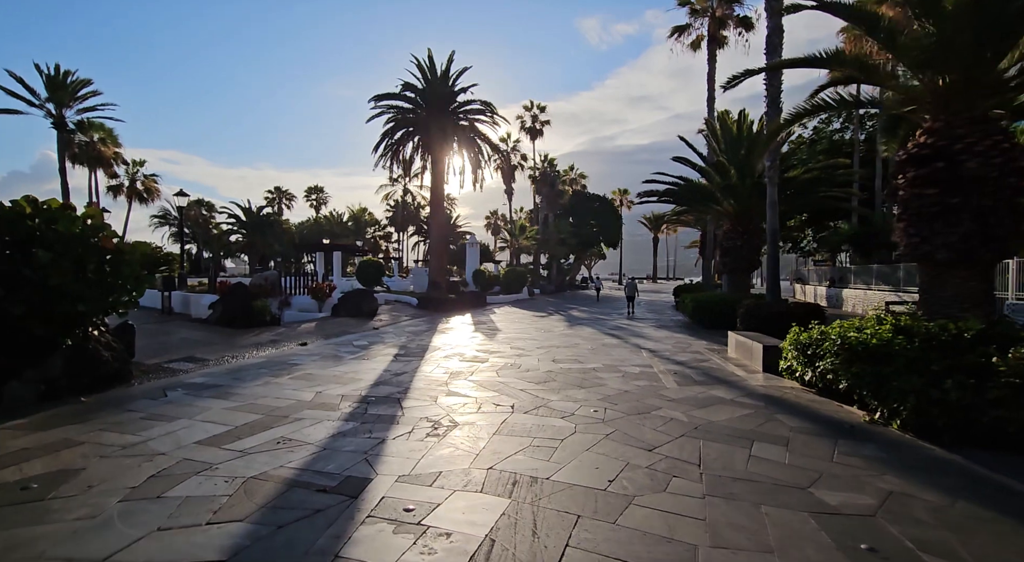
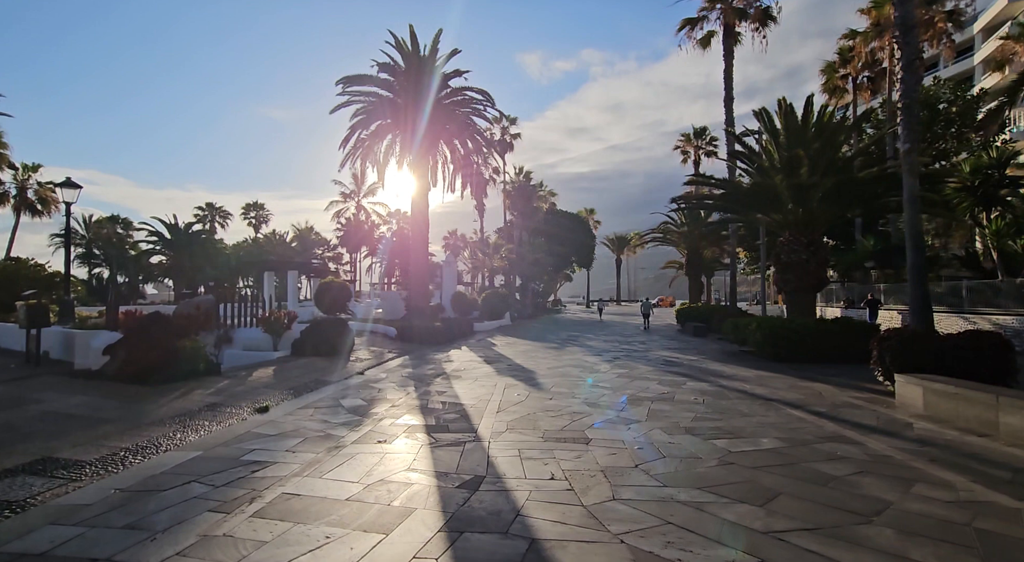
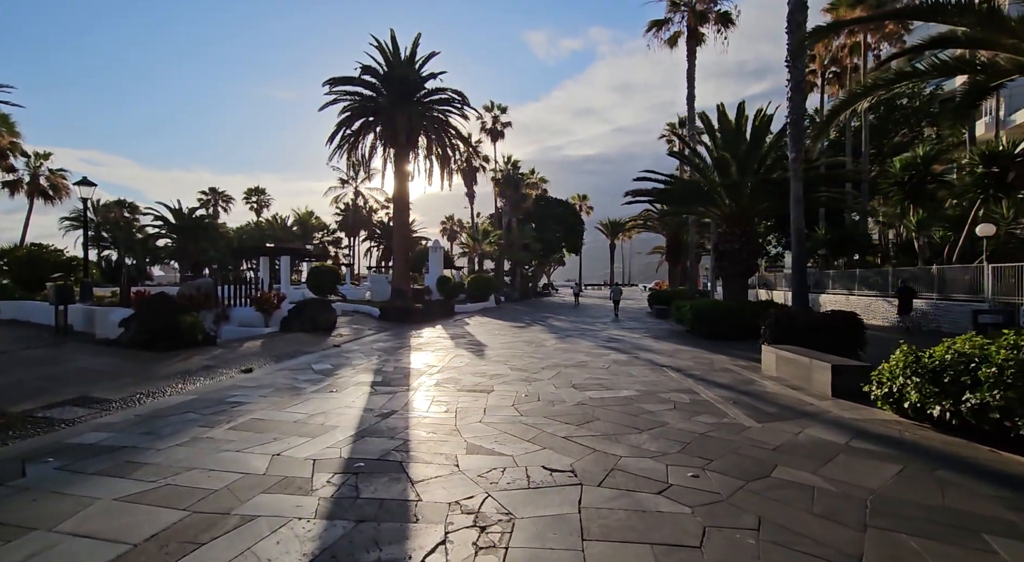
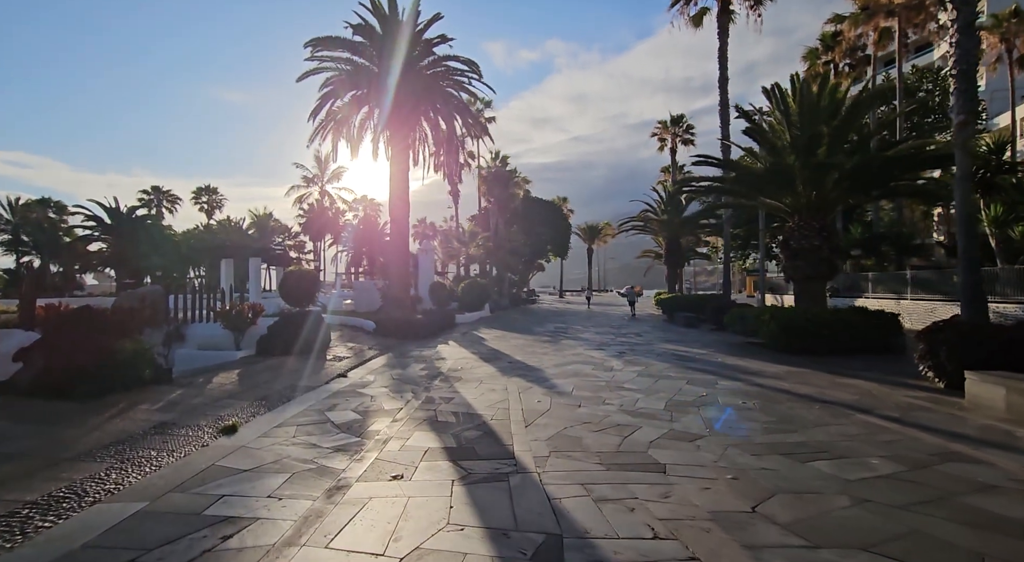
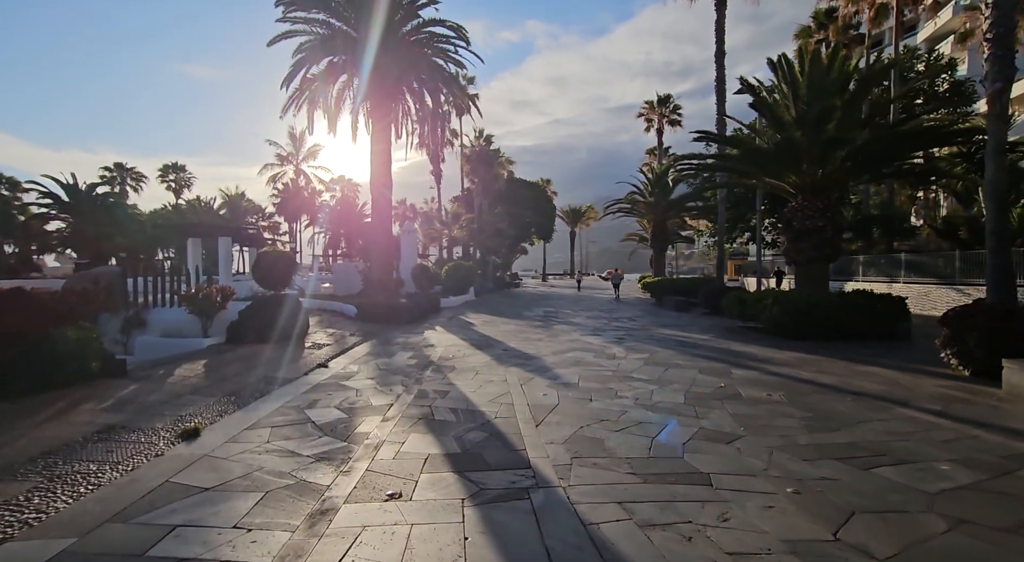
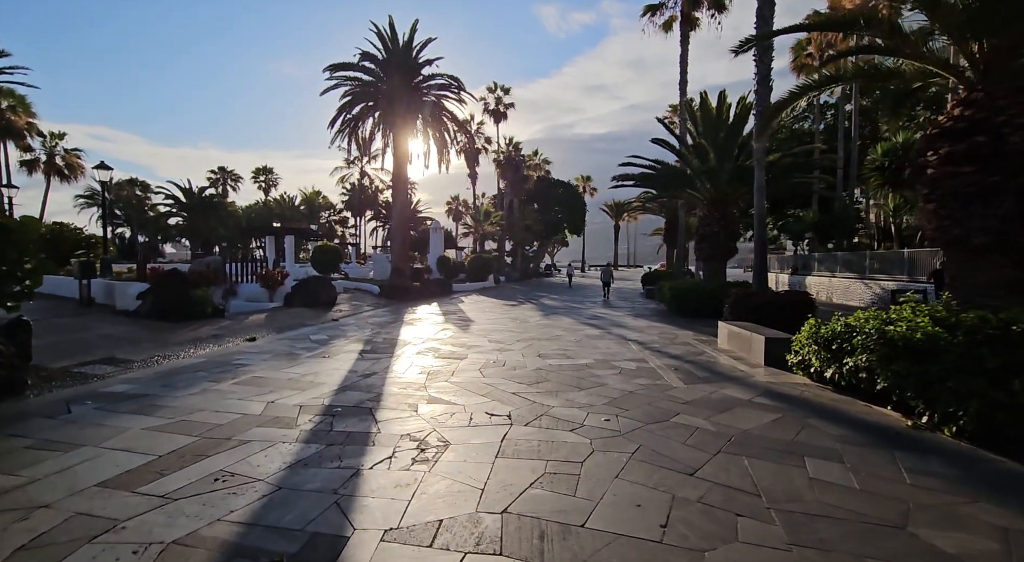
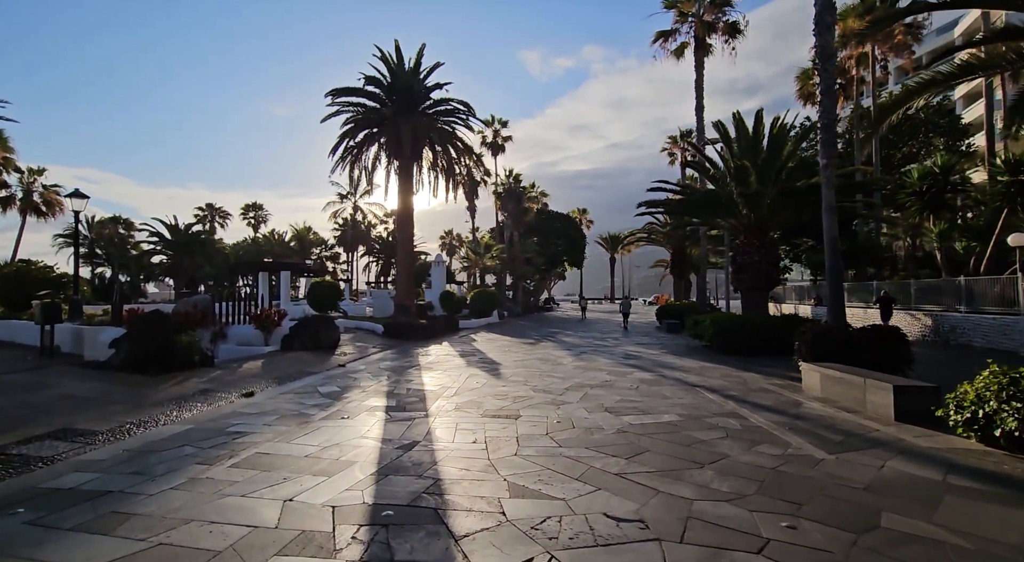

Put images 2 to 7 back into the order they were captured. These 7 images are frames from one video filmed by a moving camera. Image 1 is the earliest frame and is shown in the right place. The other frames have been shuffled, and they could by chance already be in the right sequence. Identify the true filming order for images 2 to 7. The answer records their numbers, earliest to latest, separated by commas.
6, 3, 7, 2, 4, 5
